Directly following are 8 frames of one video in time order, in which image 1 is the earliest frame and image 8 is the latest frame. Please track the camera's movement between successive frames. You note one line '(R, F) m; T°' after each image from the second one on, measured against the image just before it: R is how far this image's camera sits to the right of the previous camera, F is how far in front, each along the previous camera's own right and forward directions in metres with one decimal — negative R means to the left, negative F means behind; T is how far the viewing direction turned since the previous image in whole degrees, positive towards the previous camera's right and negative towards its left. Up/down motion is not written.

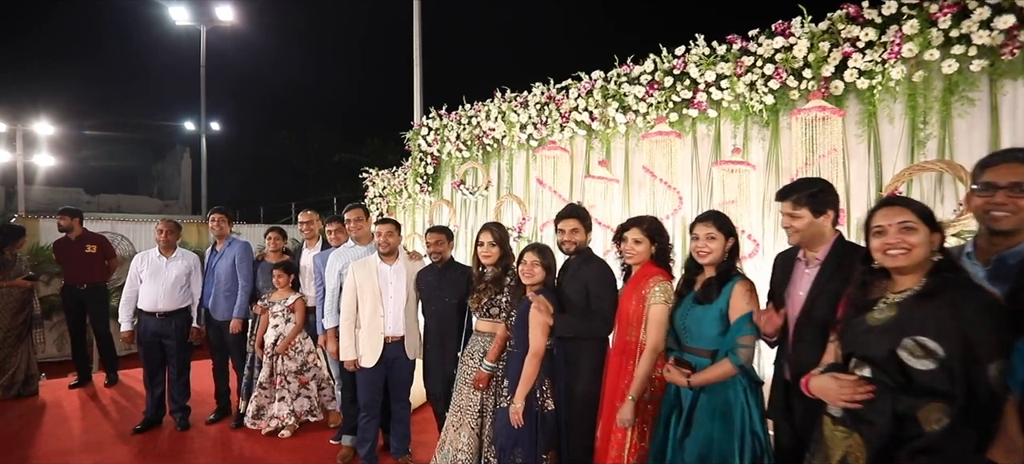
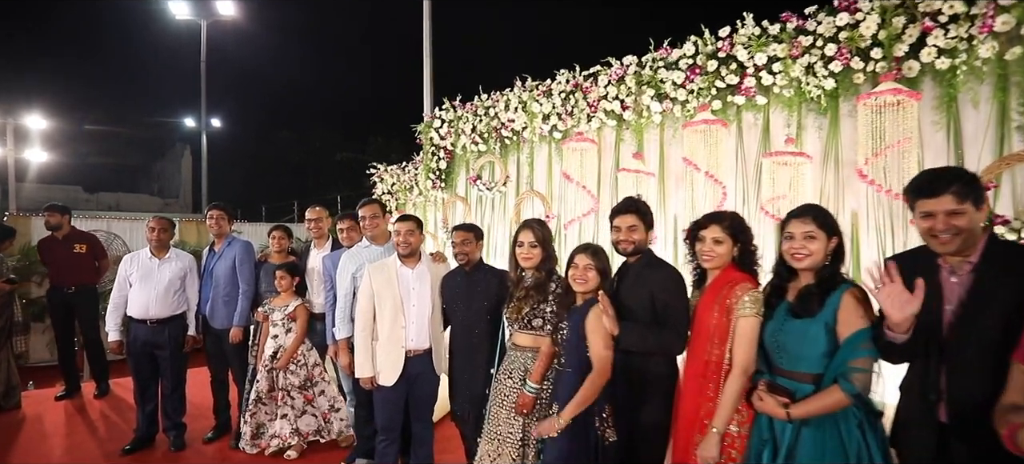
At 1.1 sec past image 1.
(-0.3, +0.5) m; 0°
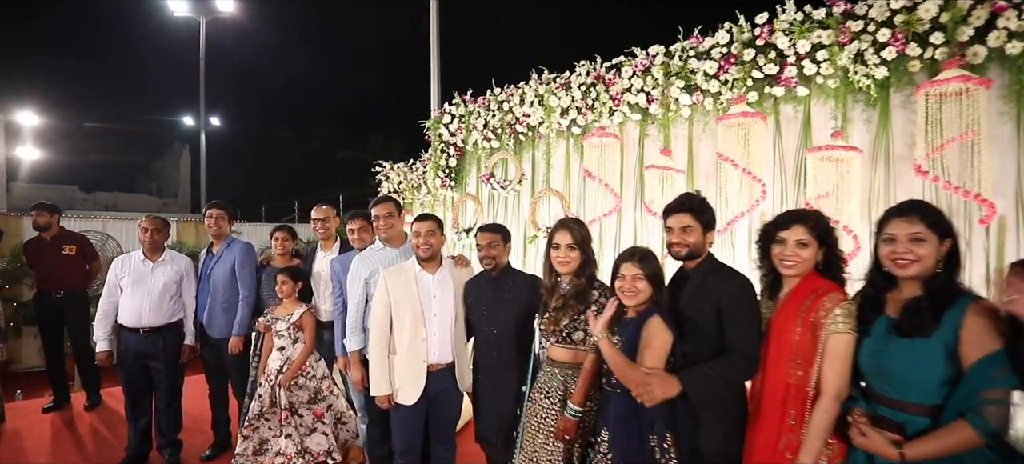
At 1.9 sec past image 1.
(-0.2, +0.4) m; 0°
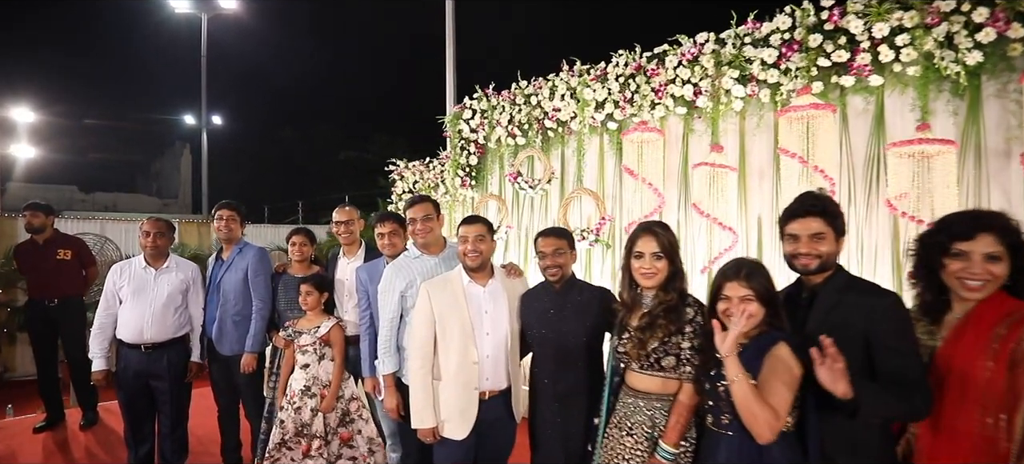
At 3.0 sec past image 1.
(-0.3, +0.4) m; 0°
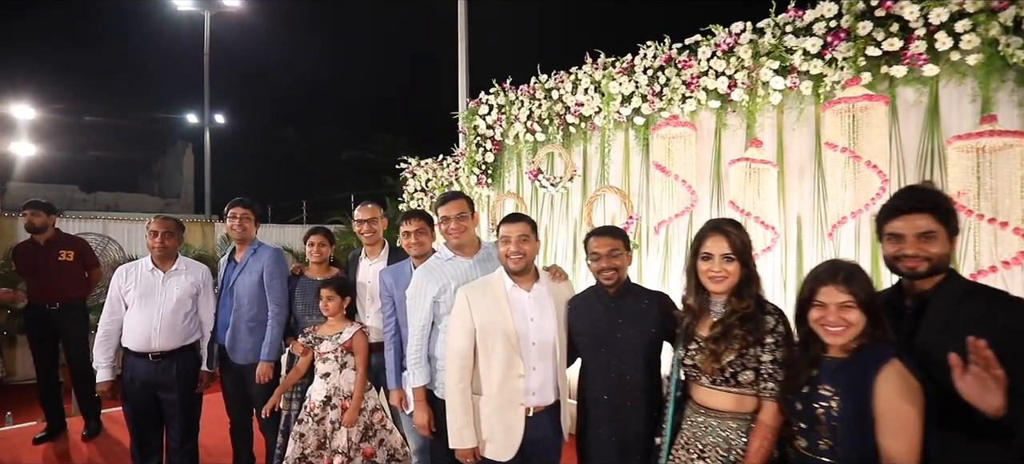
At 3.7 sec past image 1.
(-0.2, +0.3) m; 0°
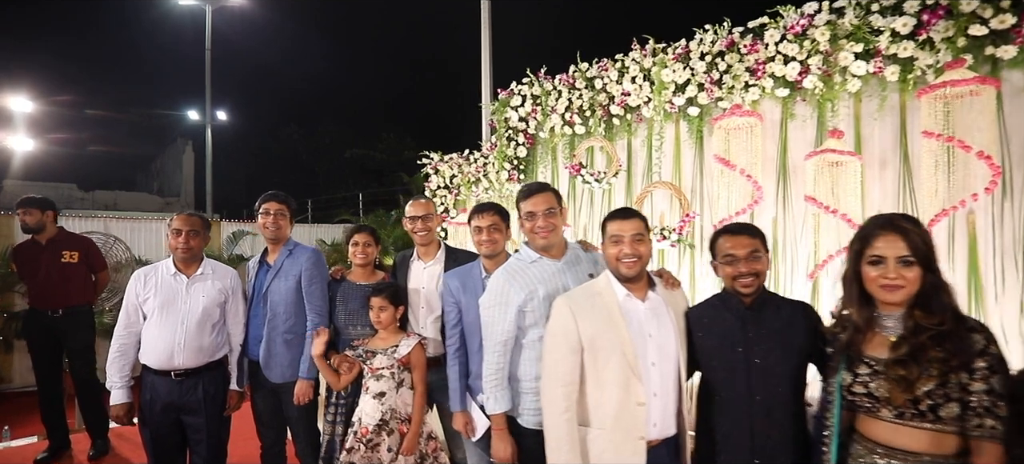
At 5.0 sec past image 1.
(-0.5, +0.4) m; 0°
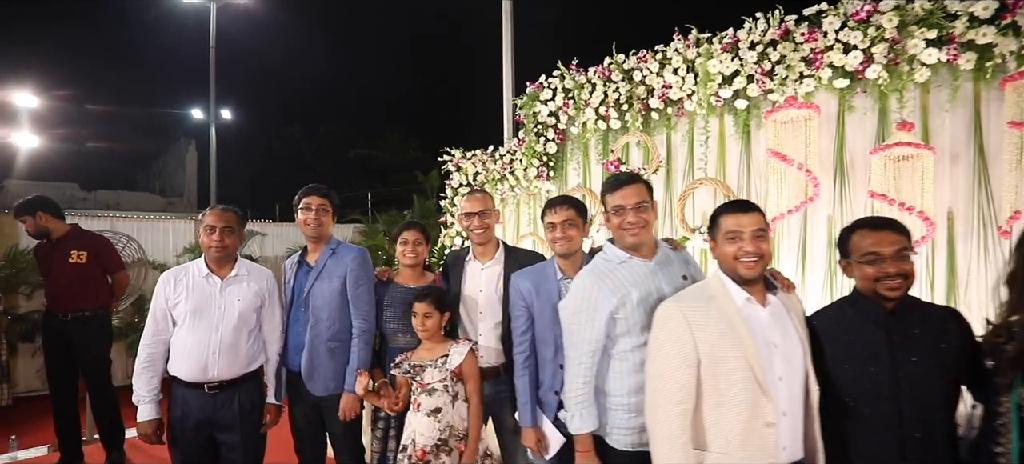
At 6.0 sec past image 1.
(-0.4, +0.3) m; 0°
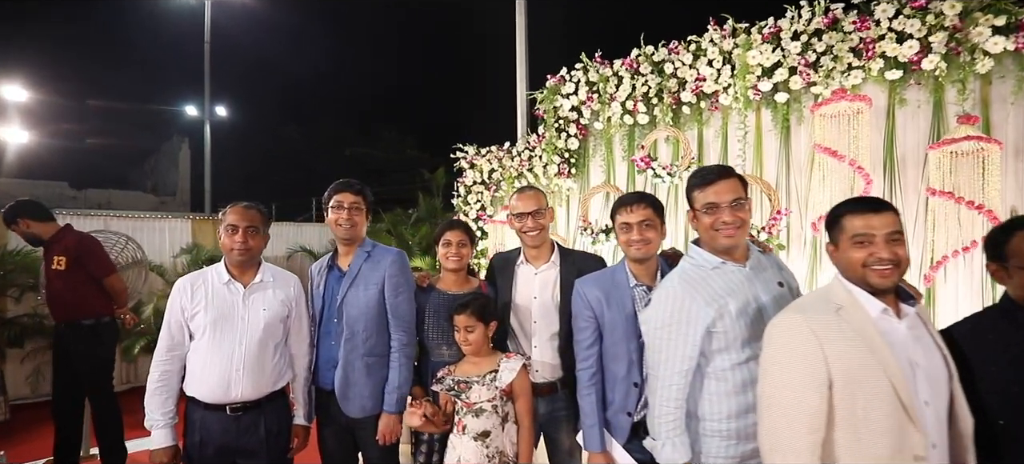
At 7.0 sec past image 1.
(-0.3, +0.3) m; +1°
